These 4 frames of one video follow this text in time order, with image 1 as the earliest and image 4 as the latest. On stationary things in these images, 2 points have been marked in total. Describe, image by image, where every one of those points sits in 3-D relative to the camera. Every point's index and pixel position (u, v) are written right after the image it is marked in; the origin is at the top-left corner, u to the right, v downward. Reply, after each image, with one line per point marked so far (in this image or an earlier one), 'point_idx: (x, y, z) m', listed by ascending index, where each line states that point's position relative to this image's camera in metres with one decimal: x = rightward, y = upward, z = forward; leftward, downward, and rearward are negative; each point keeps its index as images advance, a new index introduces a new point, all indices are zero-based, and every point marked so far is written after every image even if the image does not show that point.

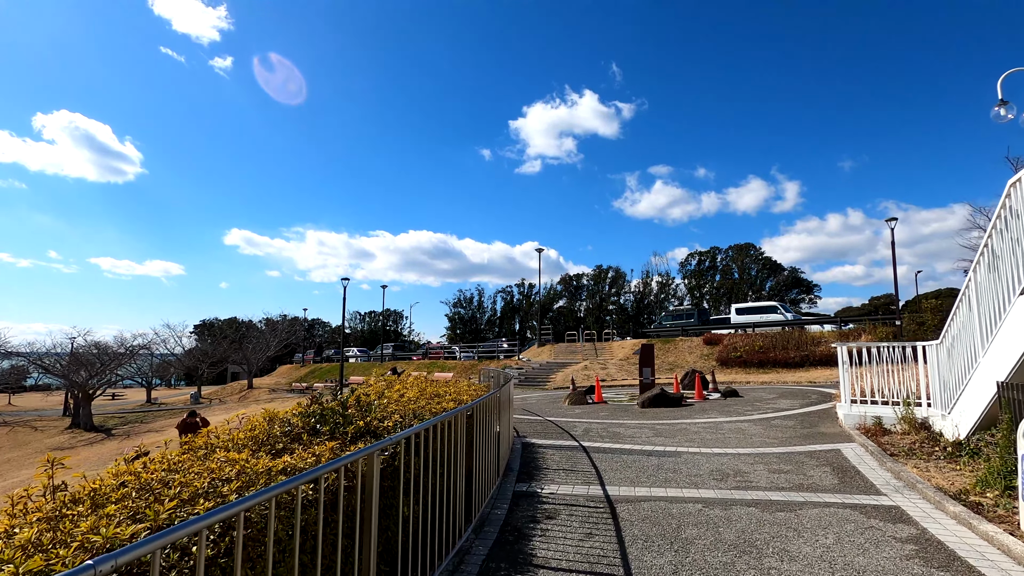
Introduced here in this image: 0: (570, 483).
0: (+0.7, -2.3, +5.9) m
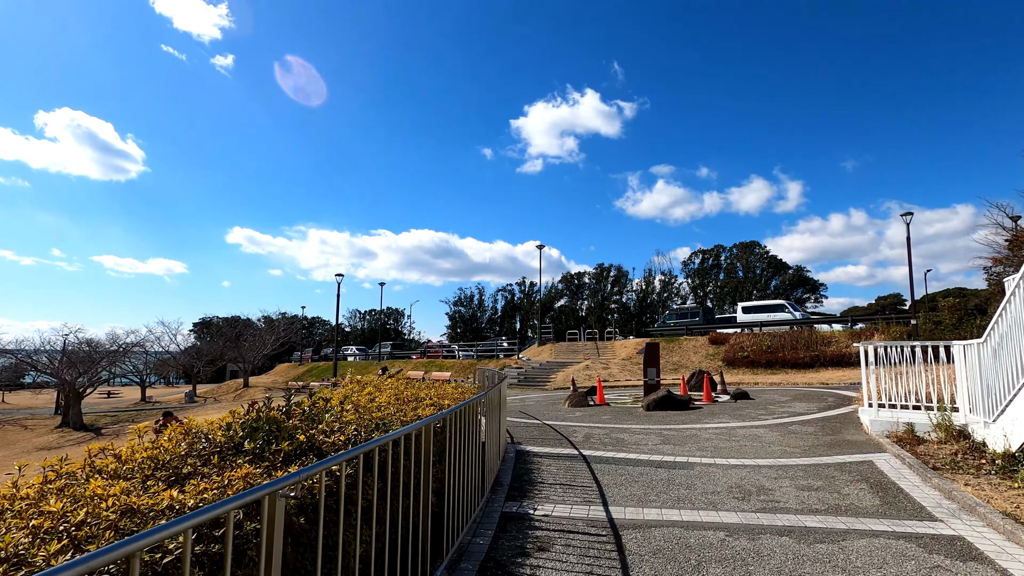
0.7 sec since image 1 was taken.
0: (+0.6, -2.2, +5.1) m
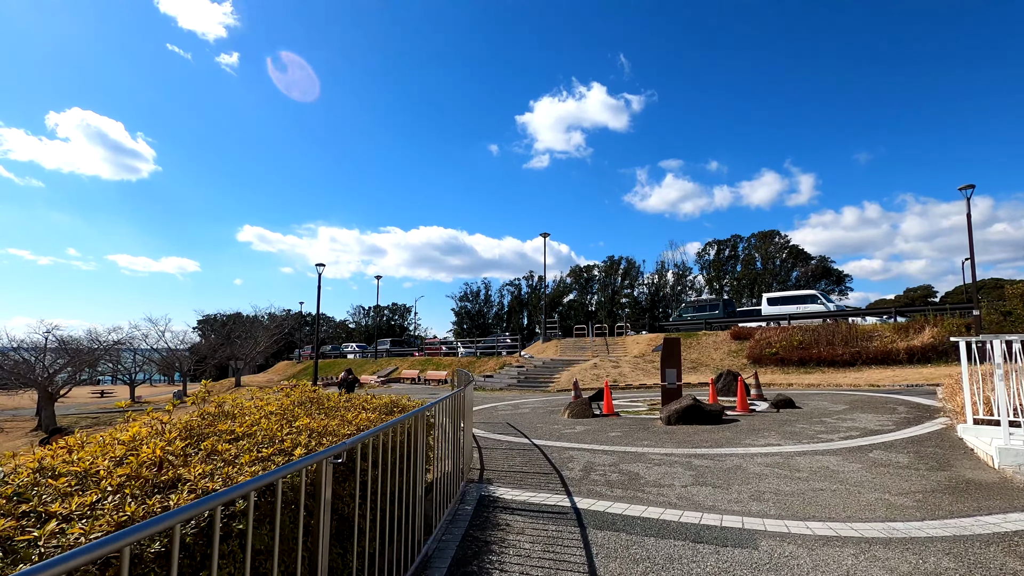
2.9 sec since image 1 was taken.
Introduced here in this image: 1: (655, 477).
0: (+0.1, -1.9, +2.6) m
1: (+1.6, -2.2, +5.9) m
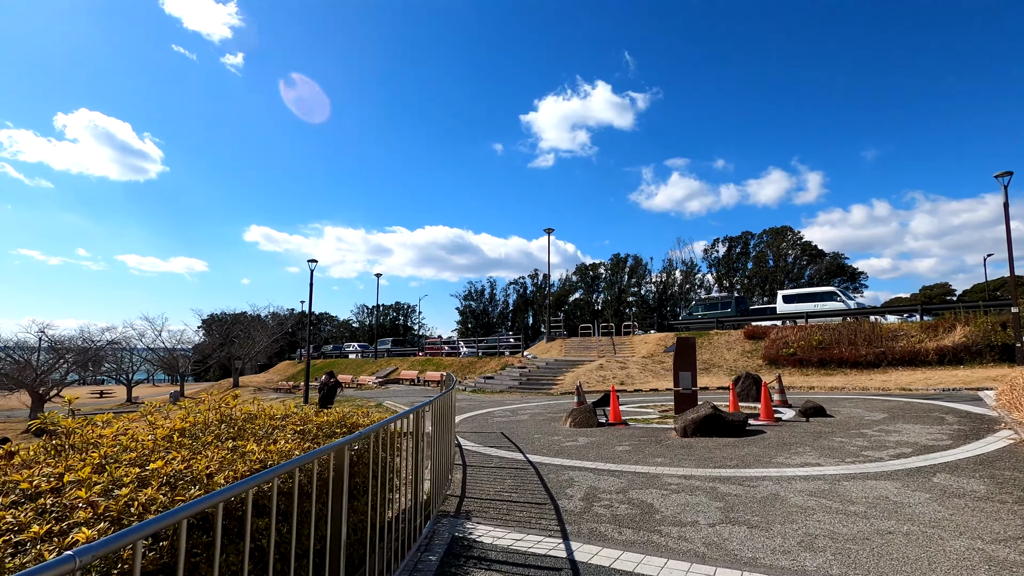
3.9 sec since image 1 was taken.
0: (-0.1, -1.8, +1.5) m
1: (+1.5, -2.1, +4.7) m
